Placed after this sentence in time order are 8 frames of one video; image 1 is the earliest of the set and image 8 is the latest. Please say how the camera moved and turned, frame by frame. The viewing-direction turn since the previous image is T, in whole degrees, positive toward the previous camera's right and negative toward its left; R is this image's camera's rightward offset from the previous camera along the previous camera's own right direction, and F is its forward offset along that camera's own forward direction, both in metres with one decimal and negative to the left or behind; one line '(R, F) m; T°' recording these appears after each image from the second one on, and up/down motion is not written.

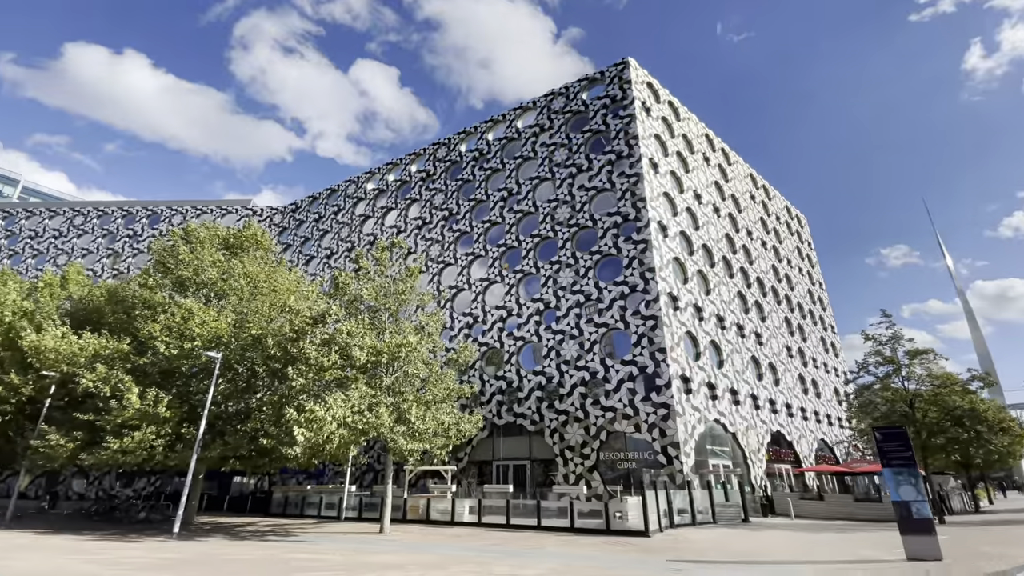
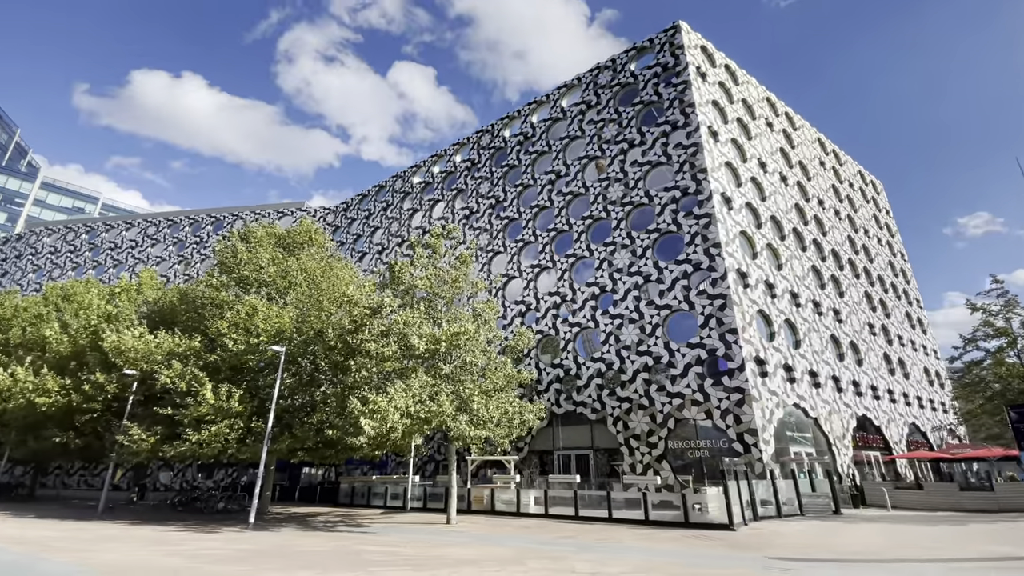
(-0.5, +0.9) m; -6°
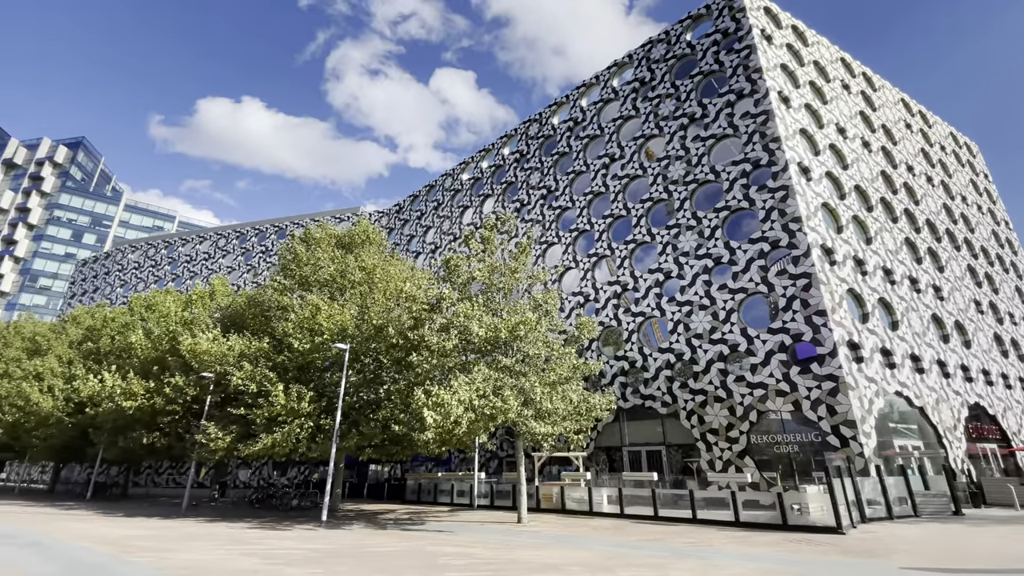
(-0.5, +0.9) m; -6°
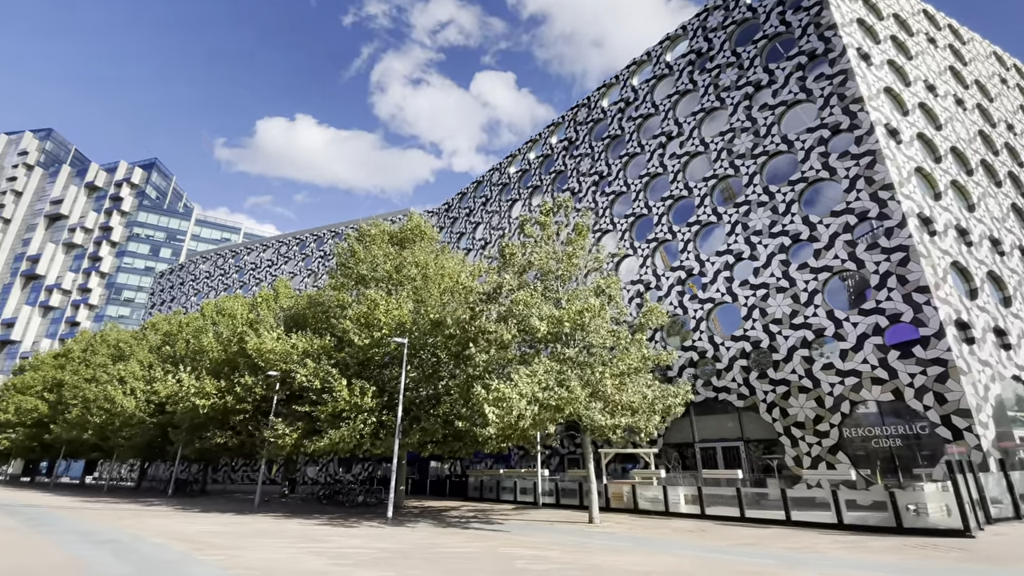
(-0.5, +0.9) m; -6°
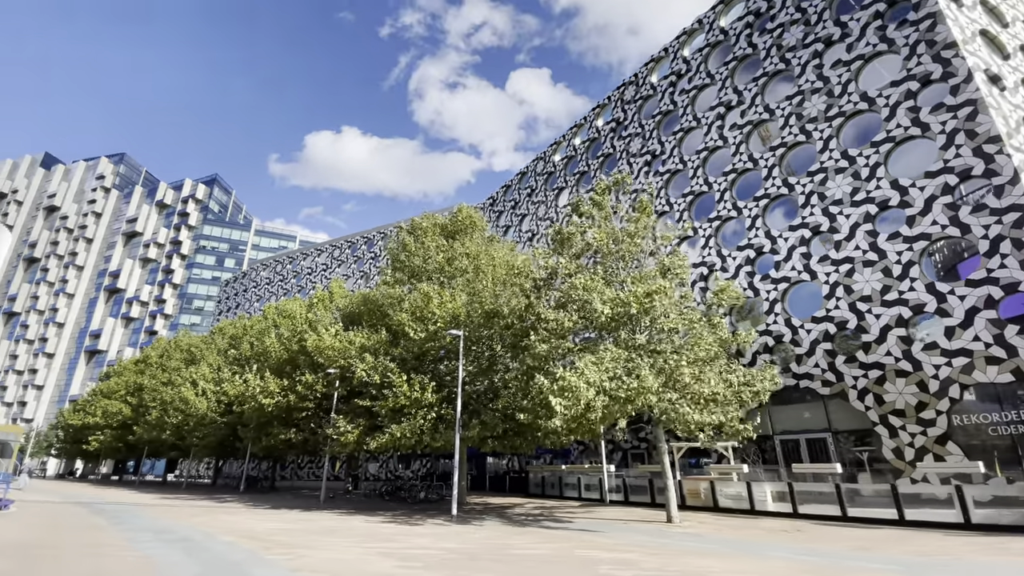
(-0.4, +0.9) m; -6°
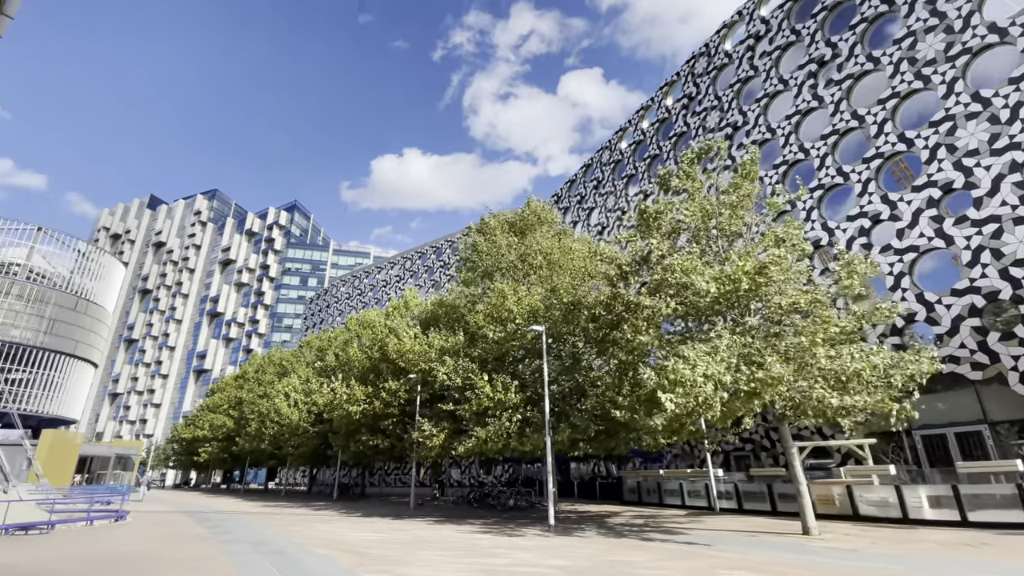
(-0.6, +1.1) m; -8°
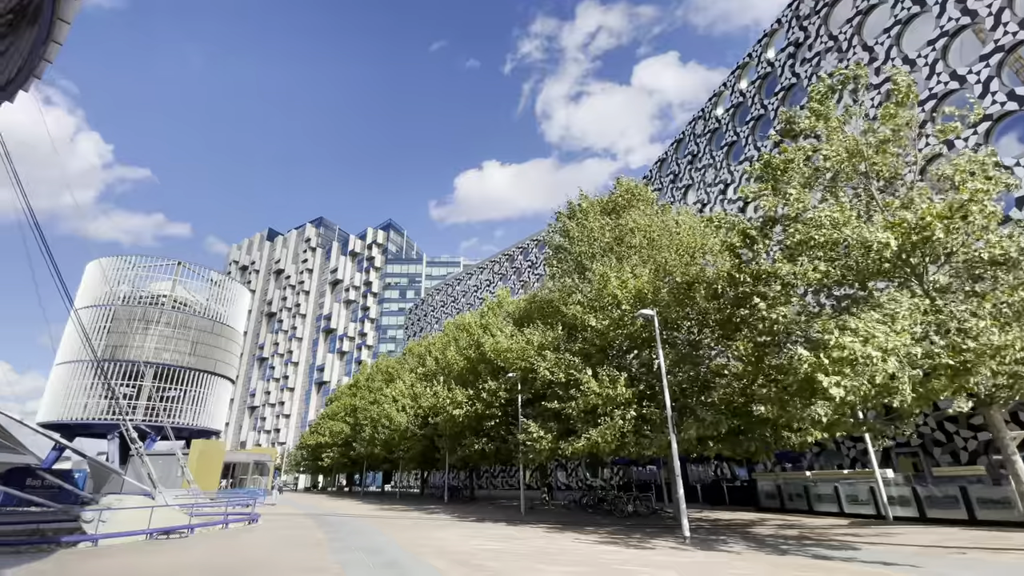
(-0.4, +1.4) m; -11°
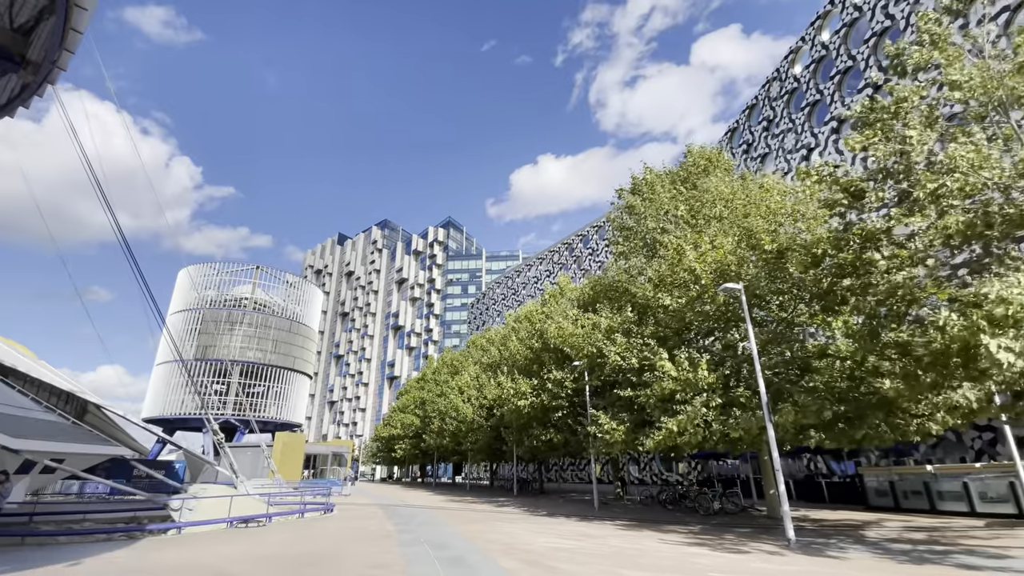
(-0.1, +0.9) m; -7°
